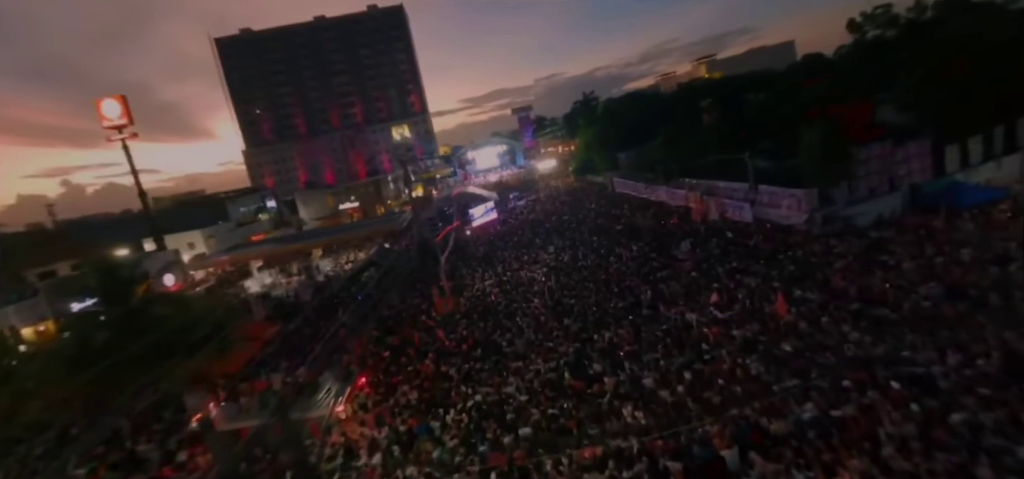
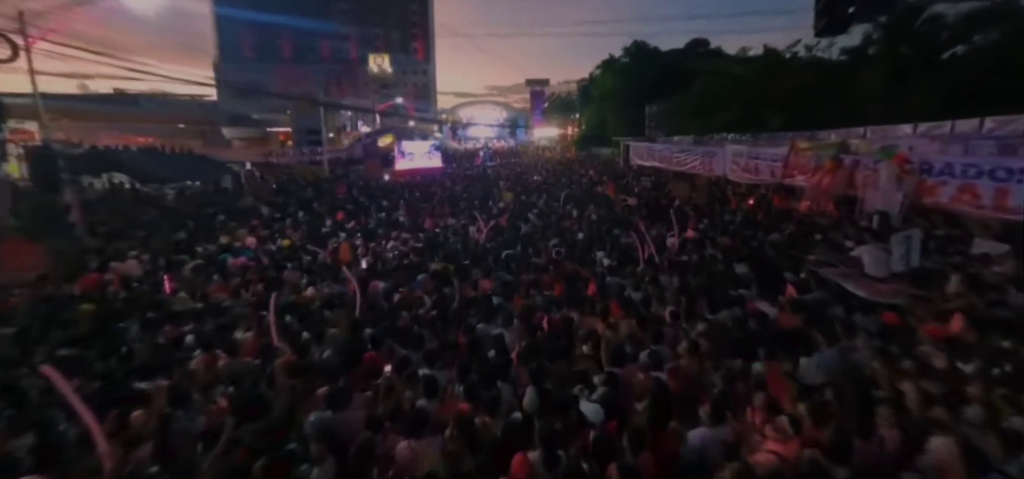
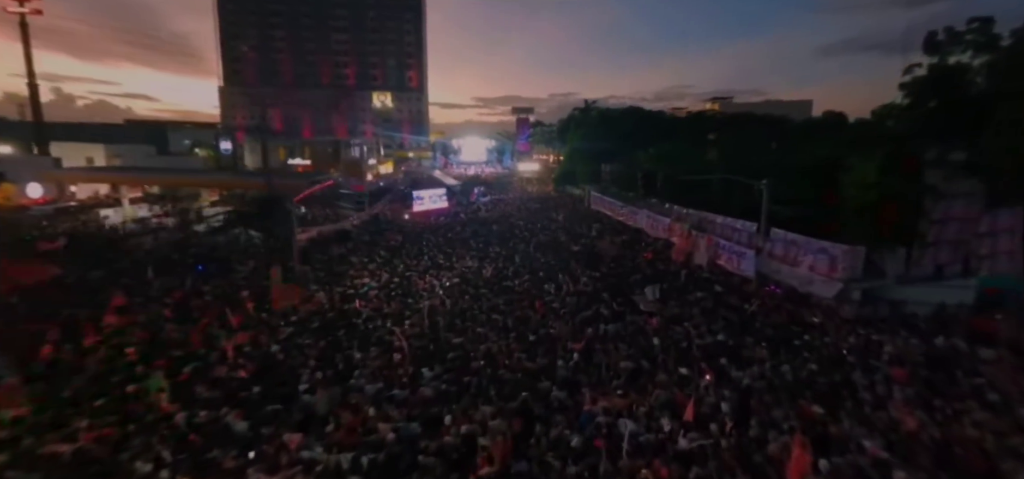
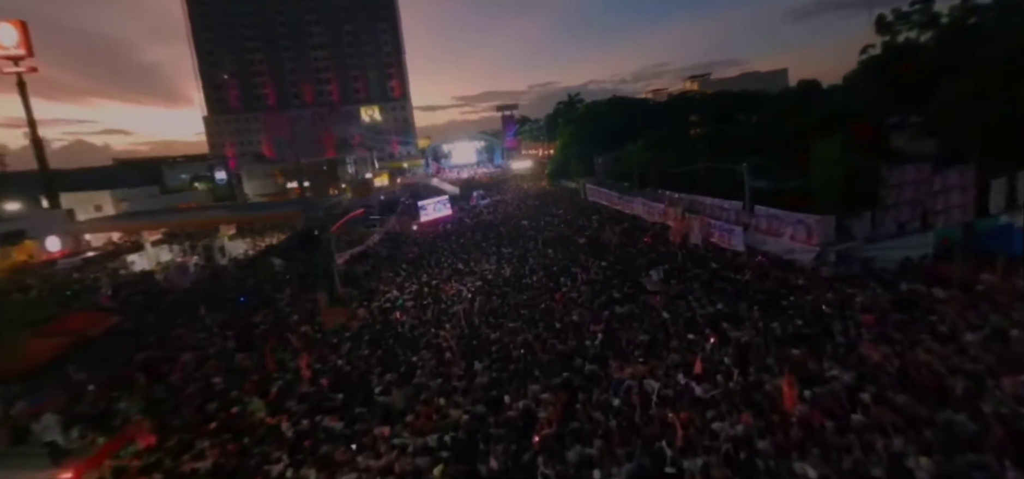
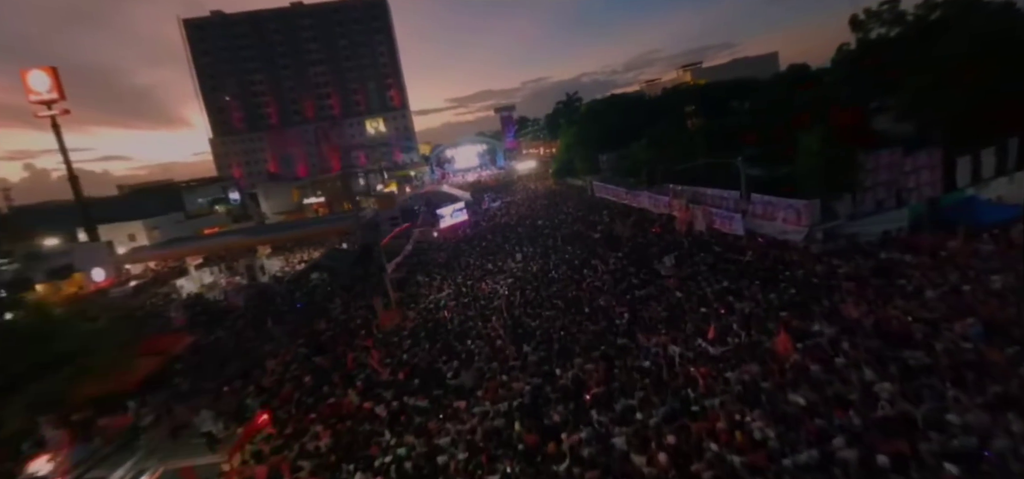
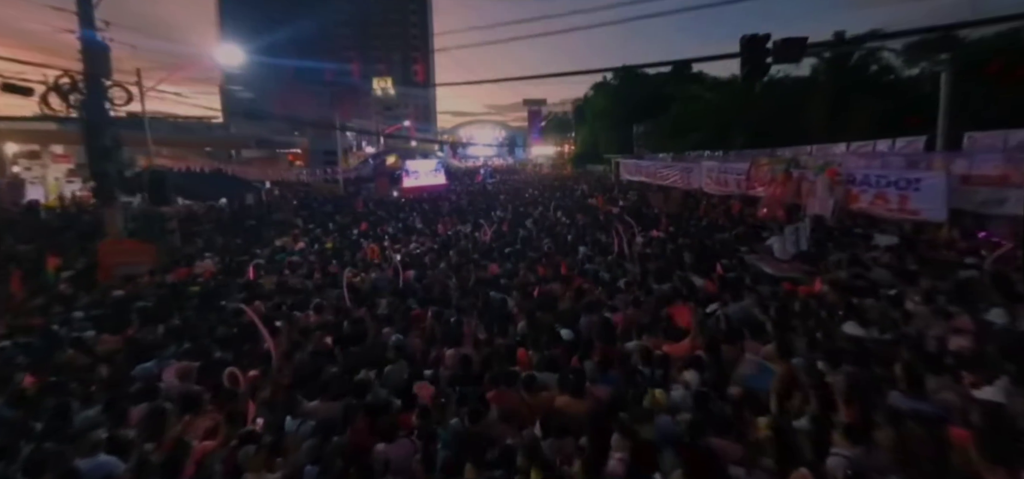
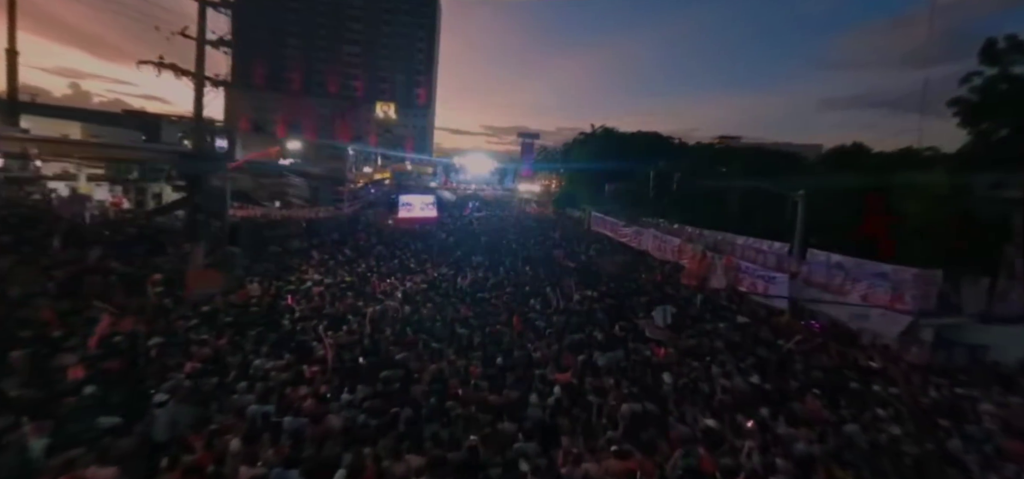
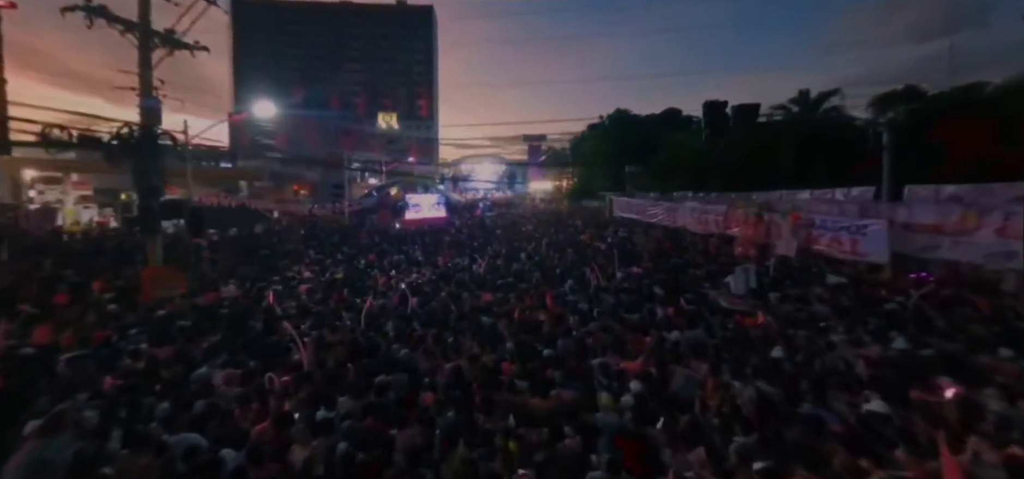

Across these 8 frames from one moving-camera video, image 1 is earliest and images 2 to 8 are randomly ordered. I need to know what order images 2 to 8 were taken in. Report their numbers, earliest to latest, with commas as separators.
5, 4, 3, 7, 8, 6, 2
